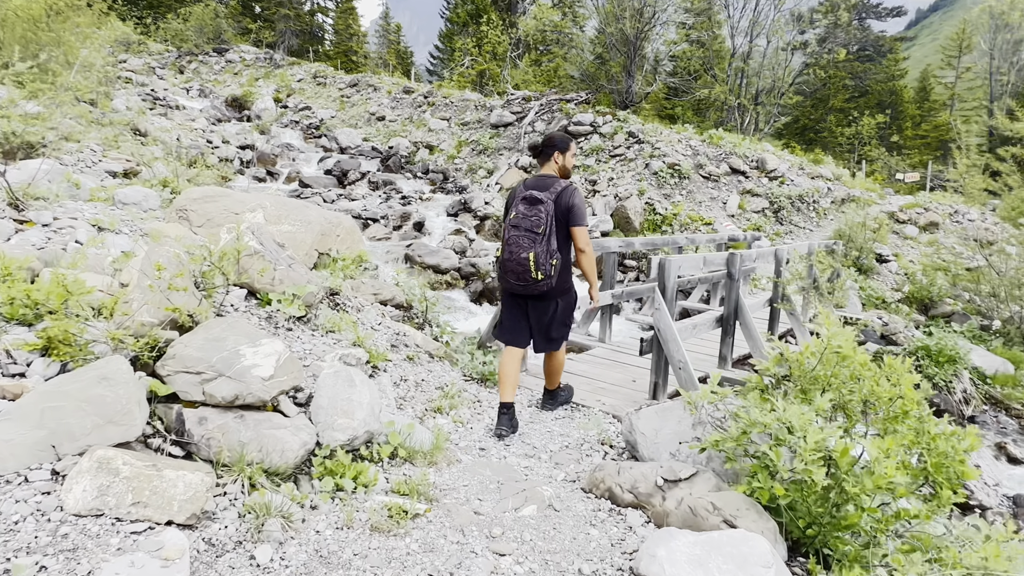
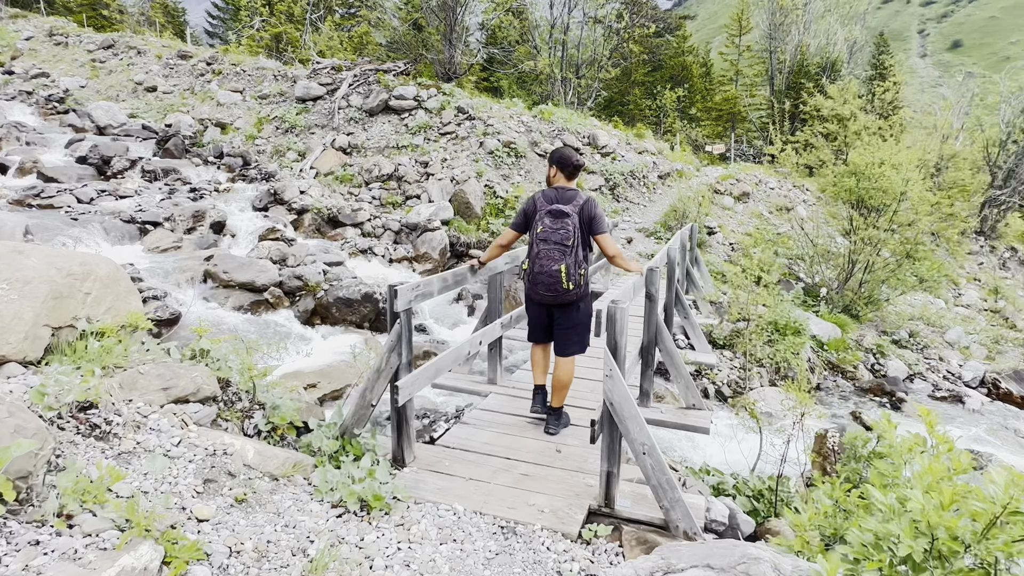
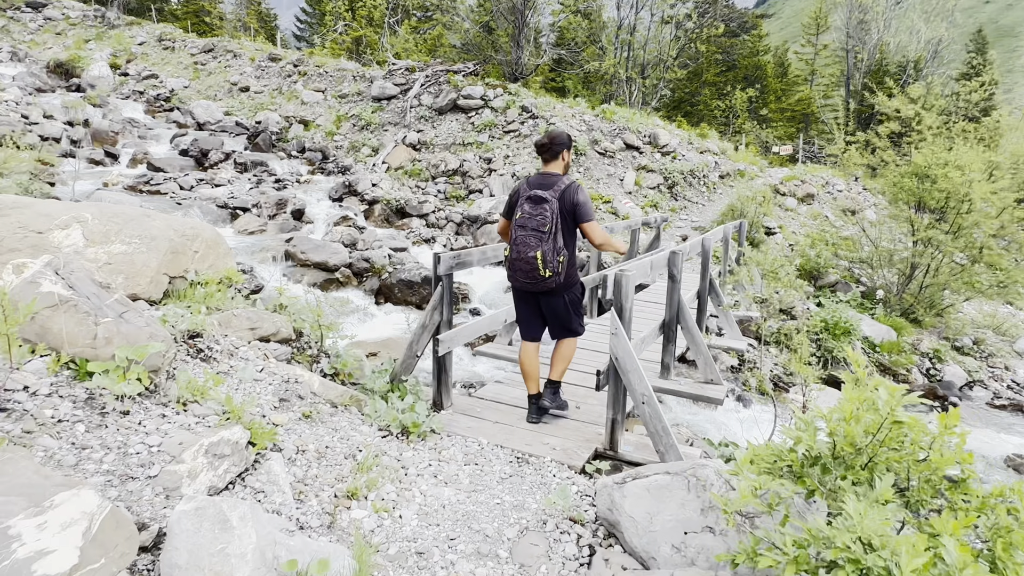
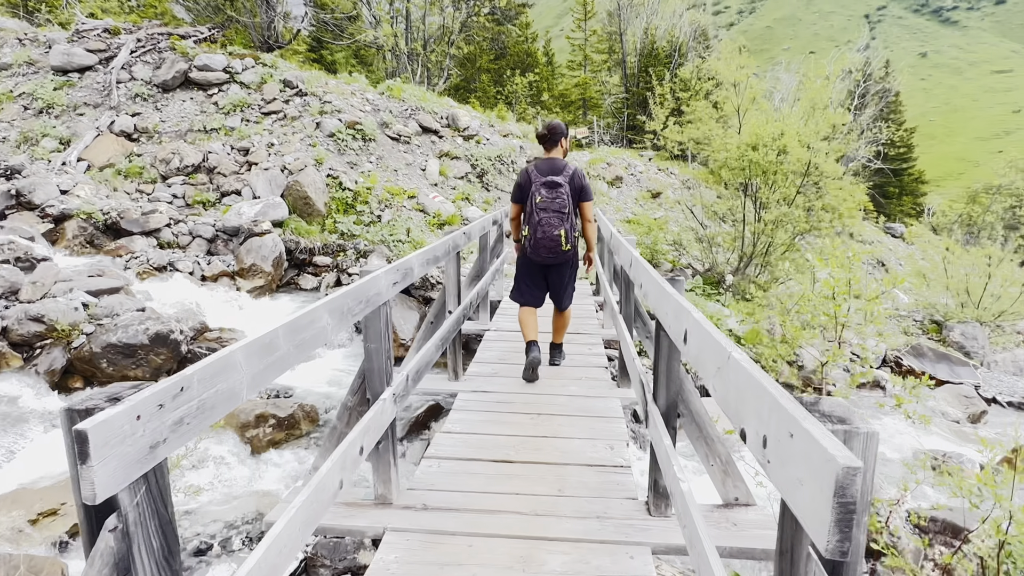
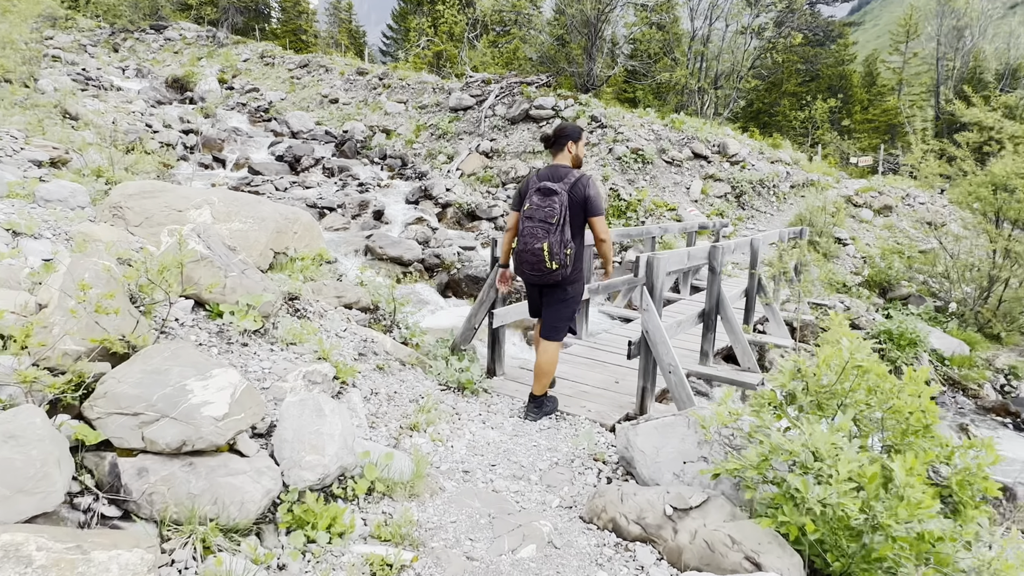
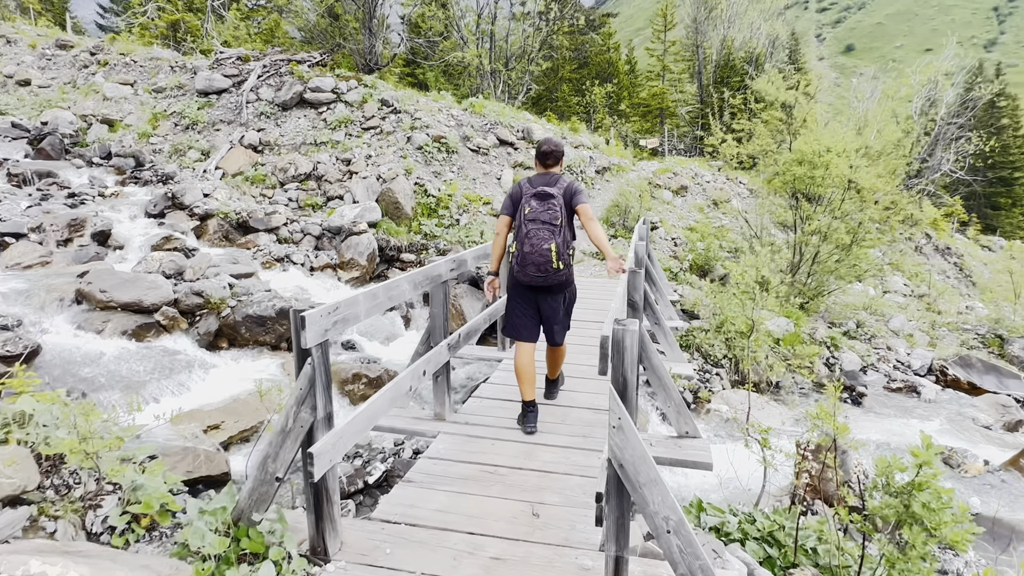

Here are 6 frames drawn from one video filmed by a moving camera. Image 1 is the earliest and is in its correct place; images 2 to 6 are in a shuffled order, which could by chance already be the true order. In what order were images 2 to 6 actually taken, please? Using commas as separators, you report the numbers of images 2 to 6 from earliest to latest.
5, 3, 2, 6, 4
